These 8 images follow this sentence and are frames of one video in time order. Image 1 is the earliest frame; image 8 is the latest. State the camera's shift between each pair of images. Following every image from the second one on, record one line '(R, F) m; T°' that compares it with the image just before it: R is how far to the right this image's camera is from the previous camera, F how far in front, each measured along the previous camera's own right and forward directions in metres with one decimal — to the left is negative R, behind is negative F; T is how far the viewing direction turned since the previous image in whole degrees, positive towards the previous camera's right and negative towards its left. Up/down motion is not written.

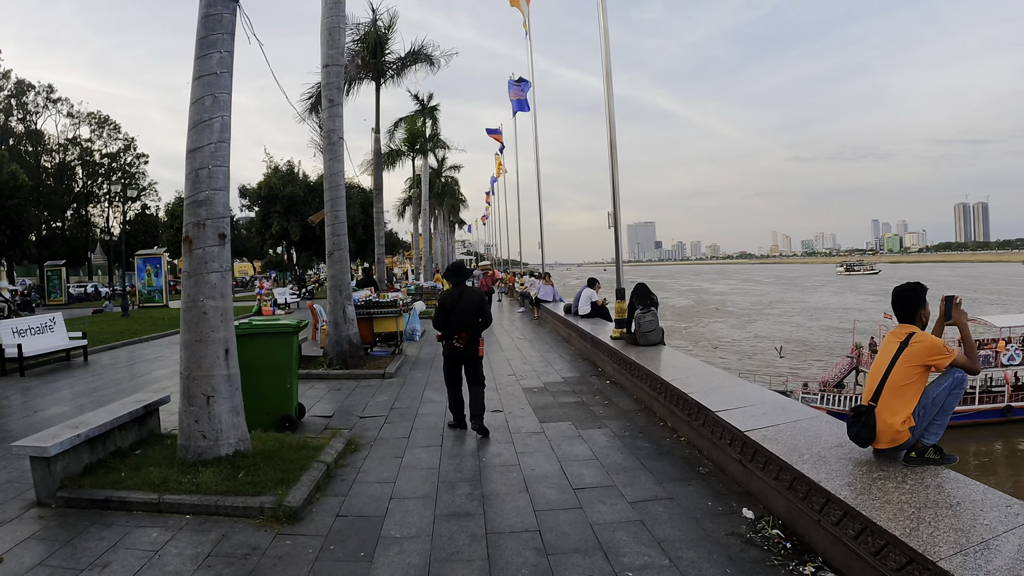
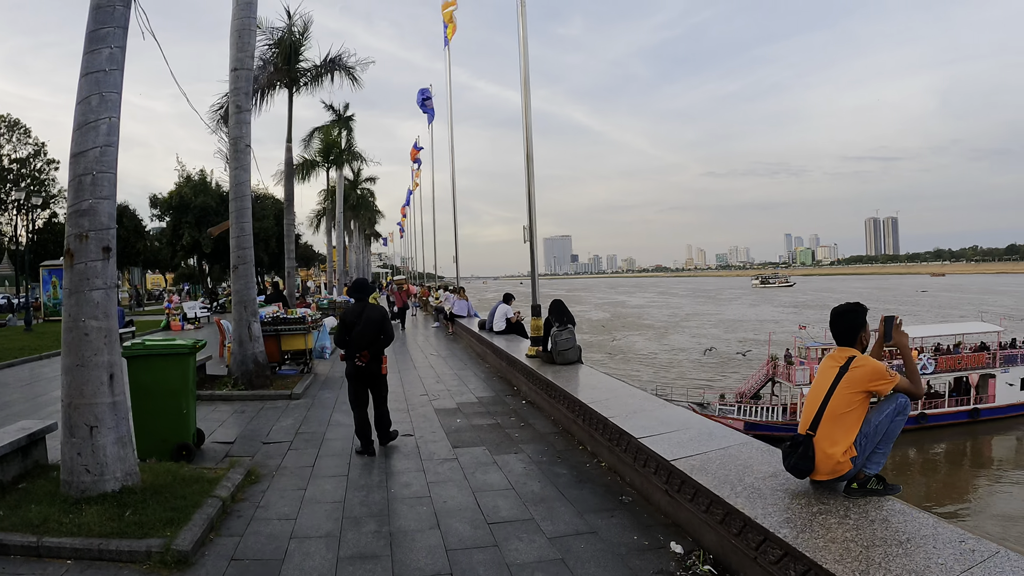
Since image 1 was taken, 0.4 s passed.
(+0.1, +0.4) m; +8°
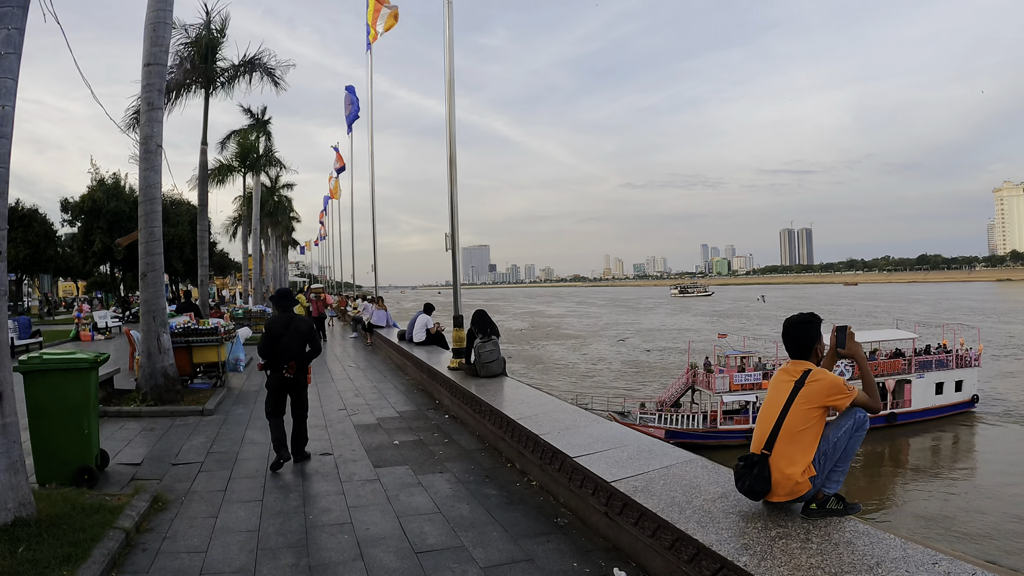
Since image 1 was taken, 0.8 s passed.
(0.0, +0.3) m; +7°
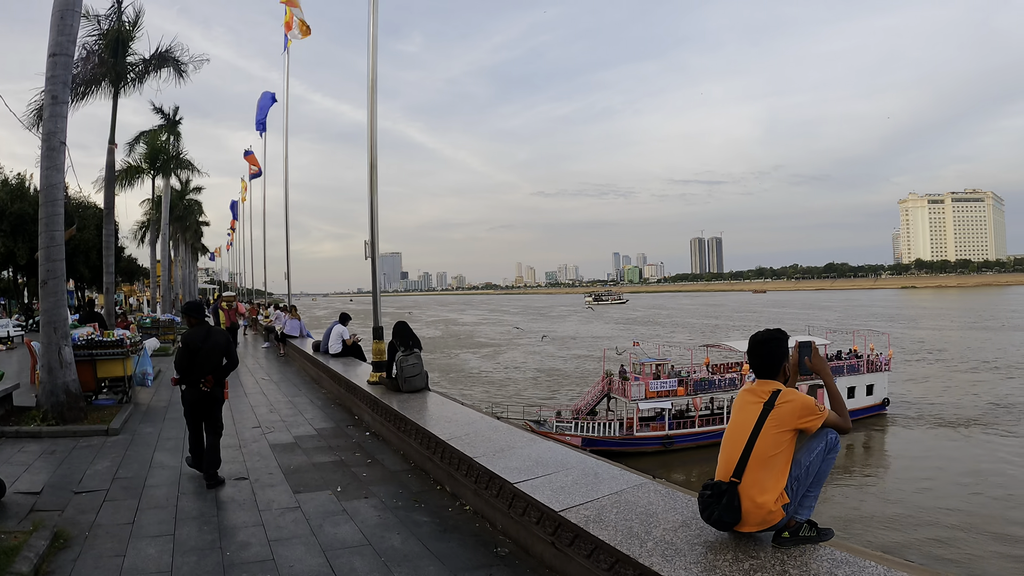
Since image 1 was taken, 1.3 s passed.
(-0.1, +0.2) m; +7°
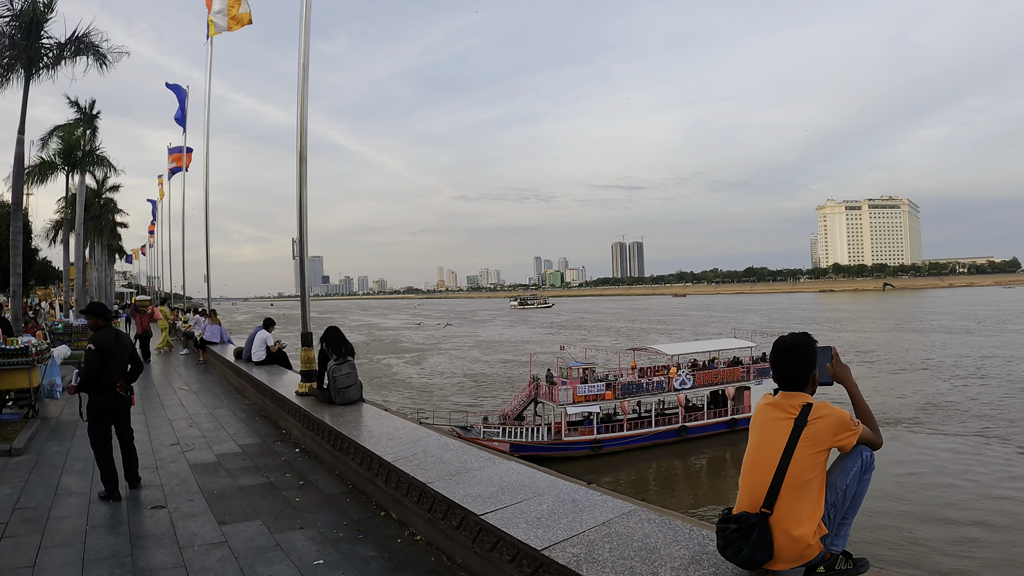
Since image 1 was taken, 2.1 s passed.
(-0.2, +0.4) m; +7°
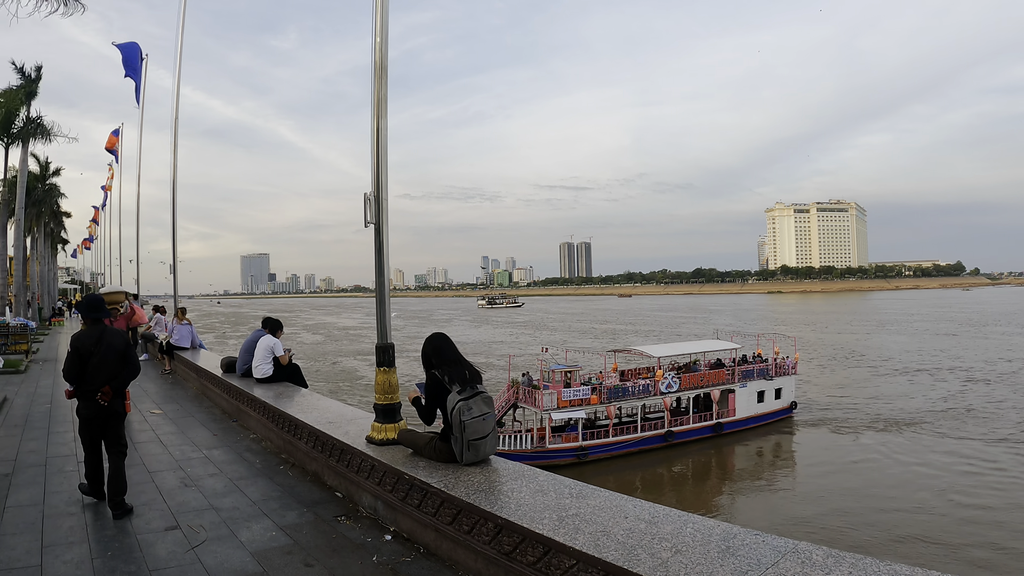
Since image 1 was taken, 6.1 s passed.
(-1.7, +2.5) m; +4°
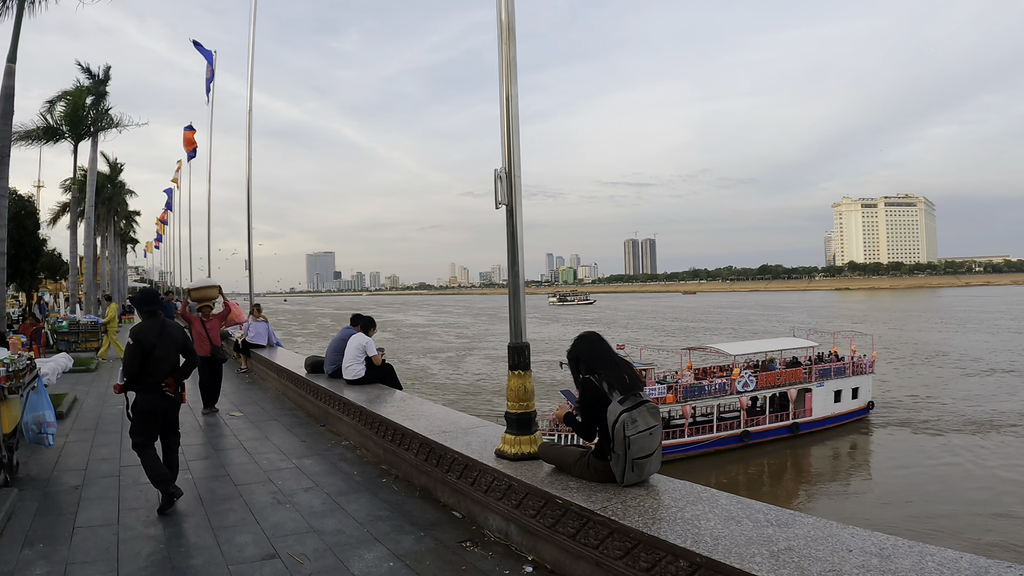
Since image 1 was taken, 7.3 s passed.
(-0.6, +0.9) m; -6°
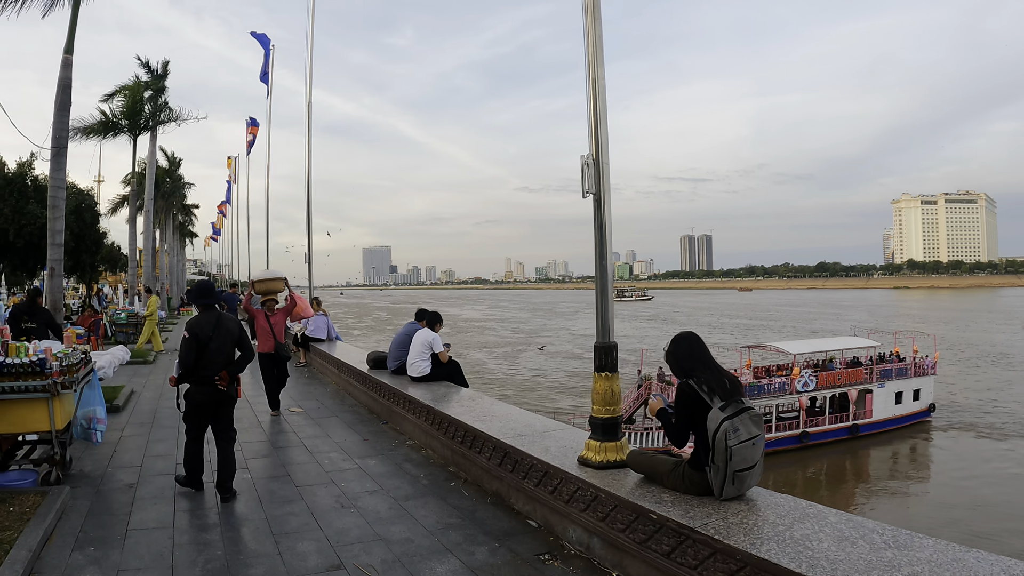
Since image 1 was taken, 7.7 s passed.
(-0.2, +0.4) m; -5°
